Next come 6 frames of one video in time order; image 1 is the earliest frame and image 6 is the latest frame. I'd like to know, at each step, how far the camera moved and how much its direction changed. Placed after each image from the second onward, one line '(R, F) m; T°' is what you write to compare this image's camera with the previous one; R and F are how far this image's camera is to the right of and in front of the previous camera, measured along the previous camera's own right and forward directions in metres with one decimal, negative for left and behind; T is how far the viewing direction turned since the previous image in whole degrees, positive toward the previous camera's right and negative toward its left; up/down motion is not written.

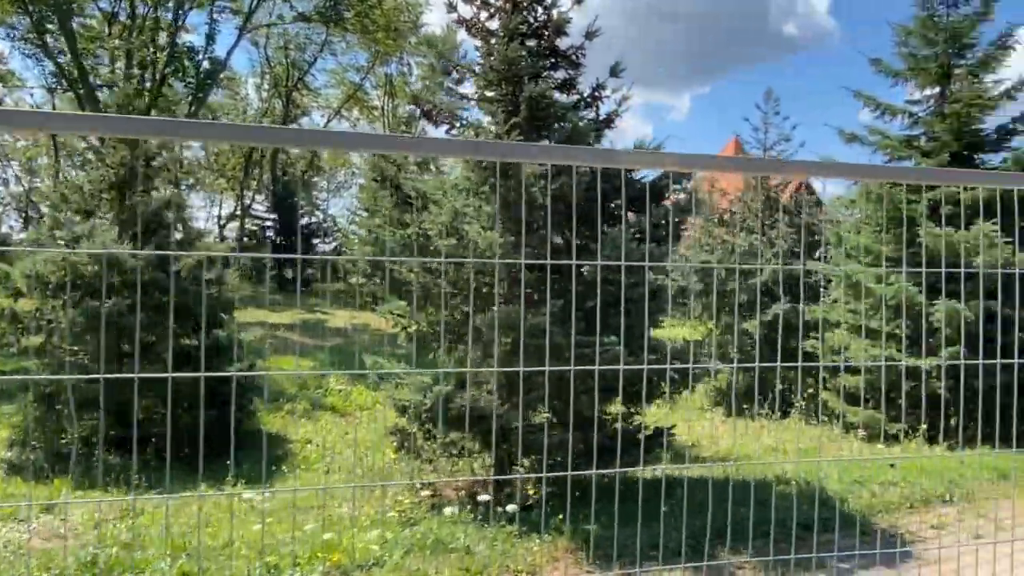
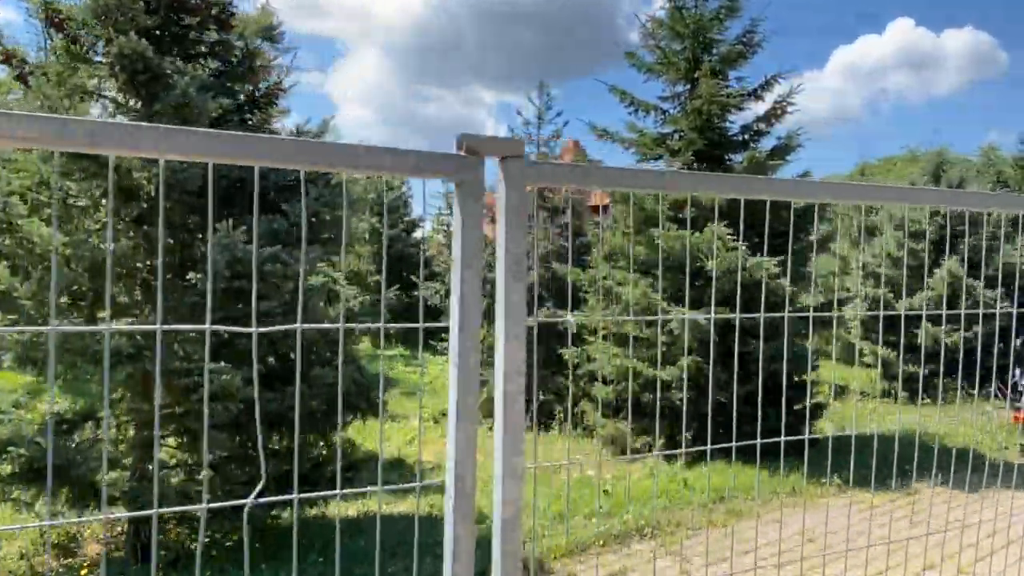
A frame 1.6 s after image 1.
(+1.2, +0.7) m; +10°
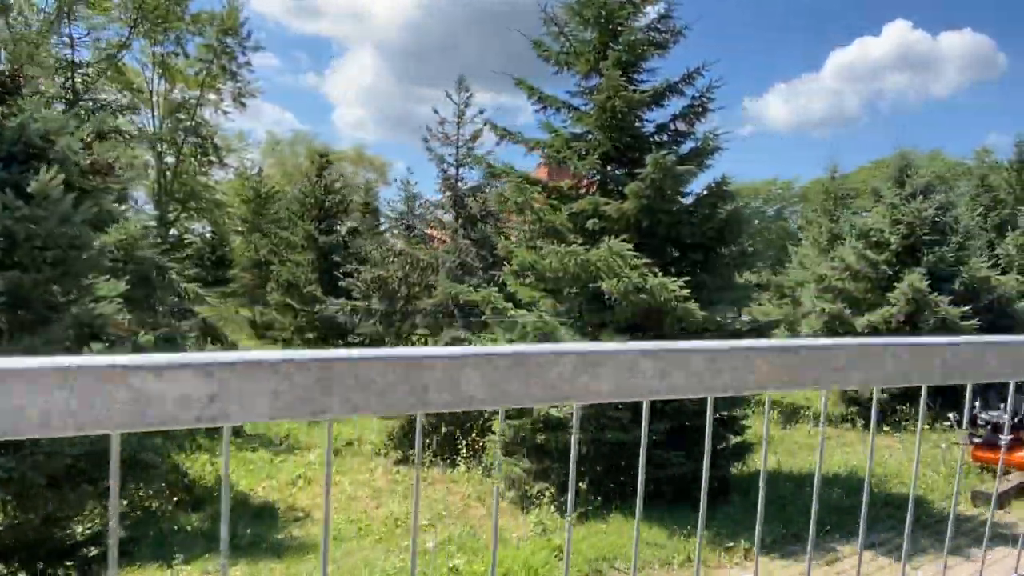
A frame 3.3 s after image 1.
(+0.9, +0.9) m; 0°
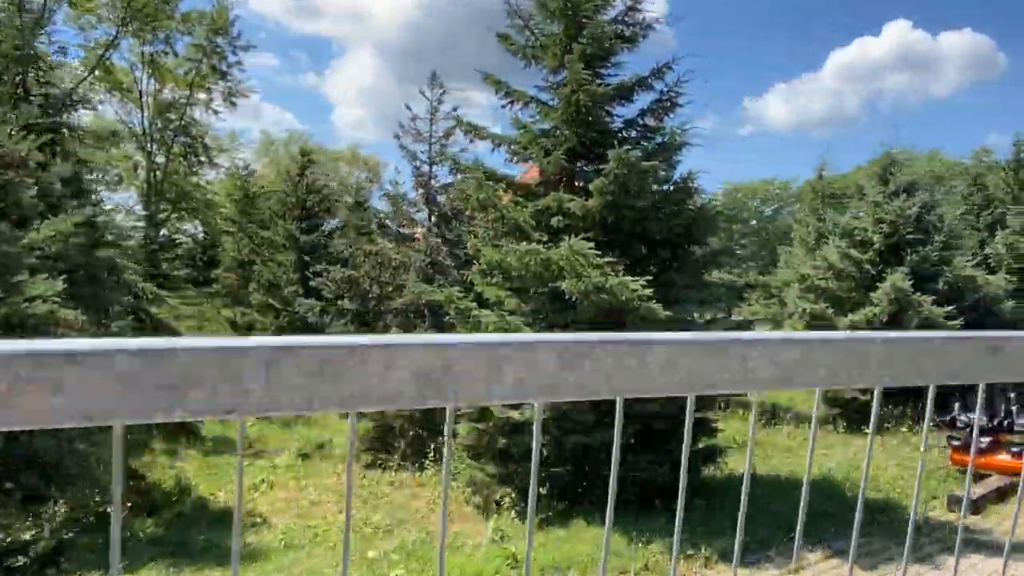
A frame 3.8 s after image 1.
(+0.3, +0.2) m; 0°
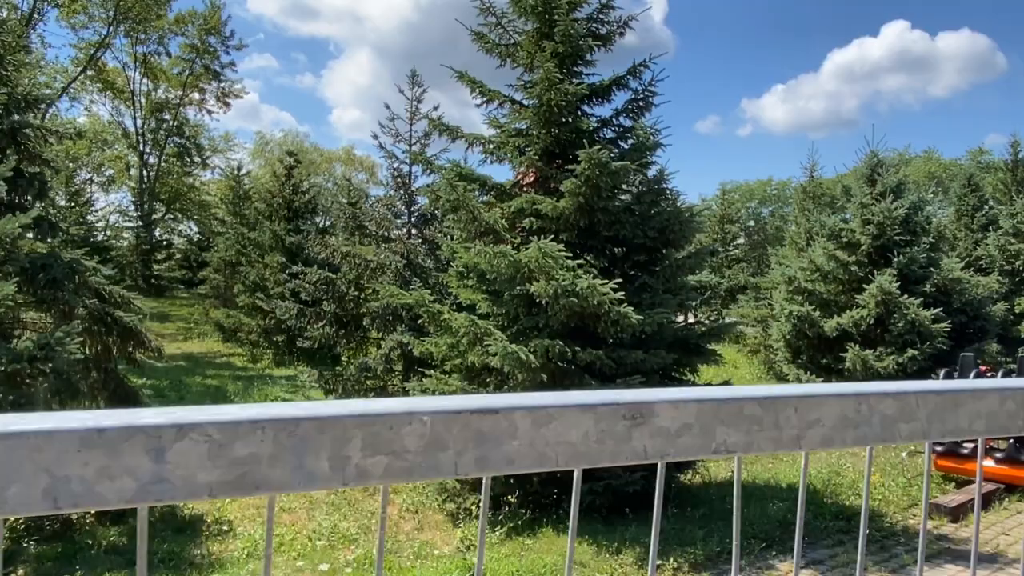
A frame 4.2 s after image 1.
(+0.2, +0.1) m; 0°
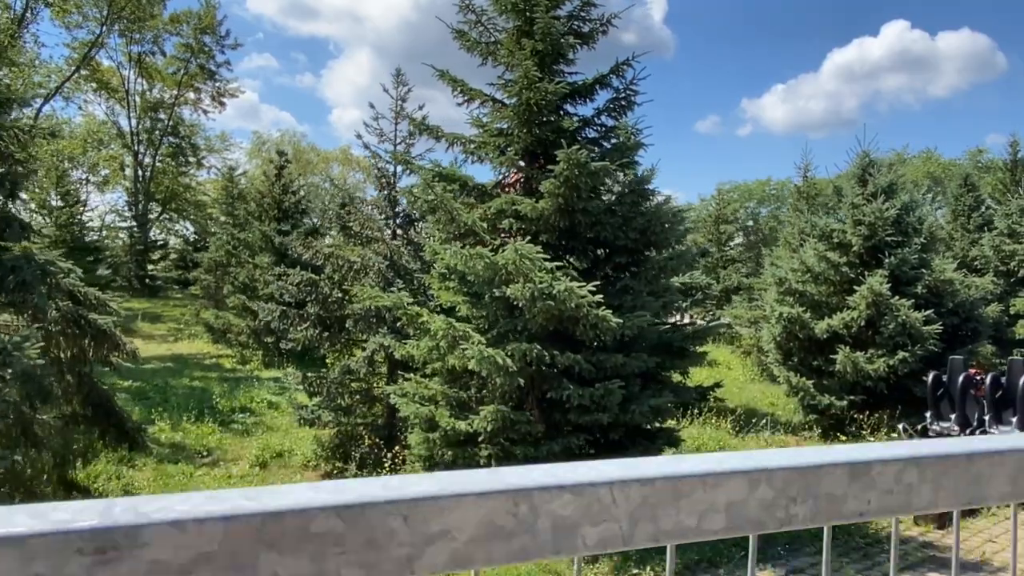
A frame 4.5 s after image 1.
(+0.1, +0.1) m; 0°
